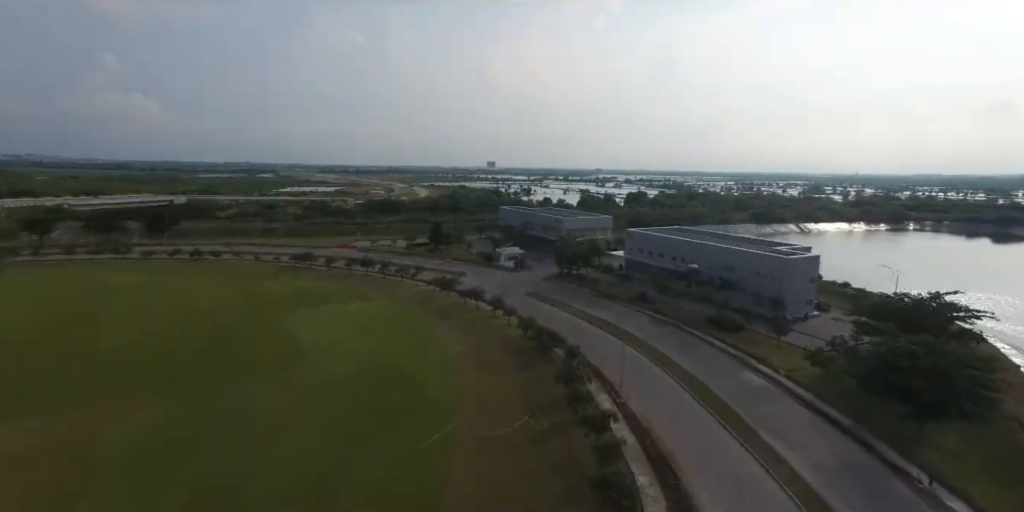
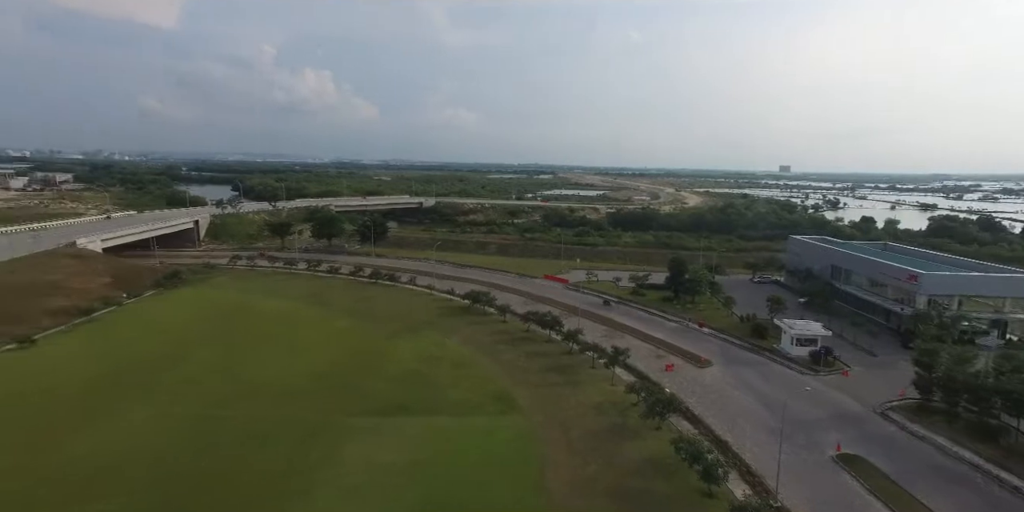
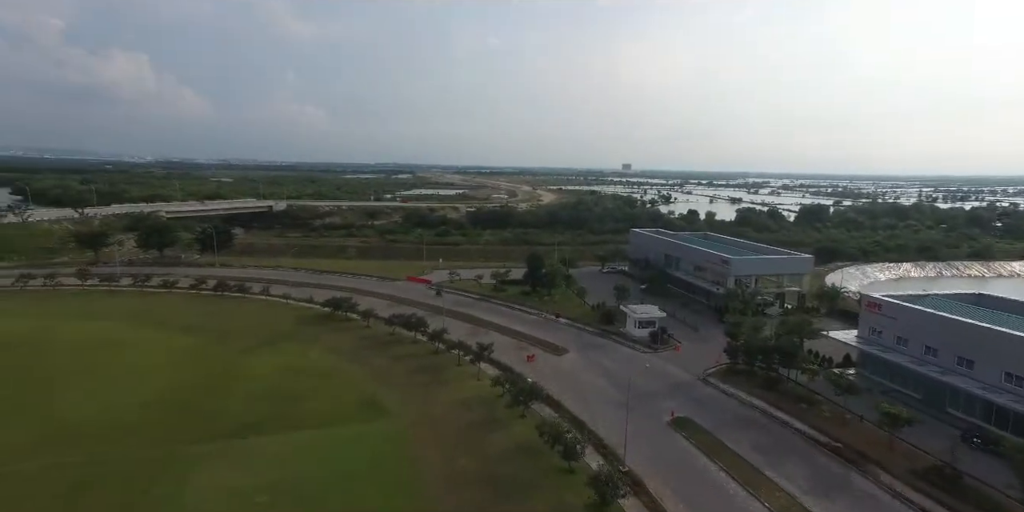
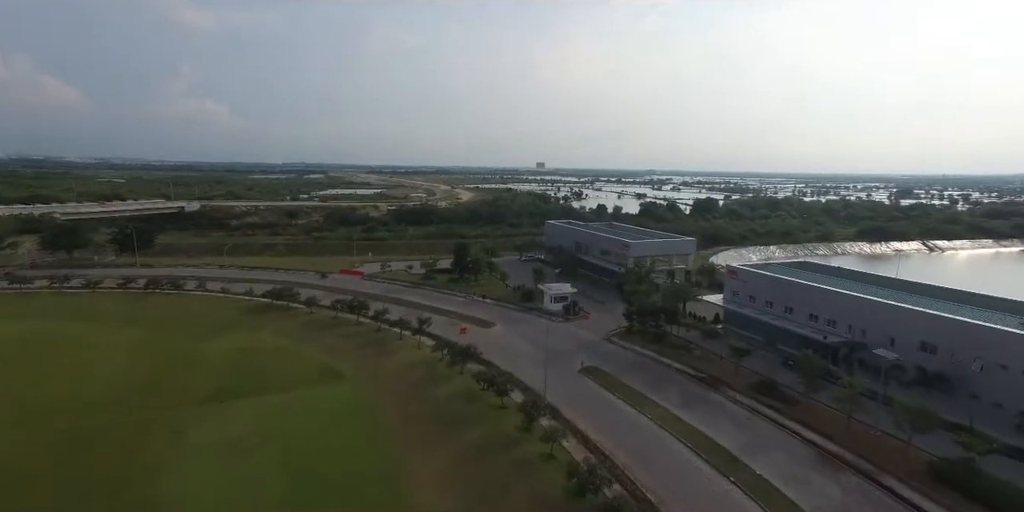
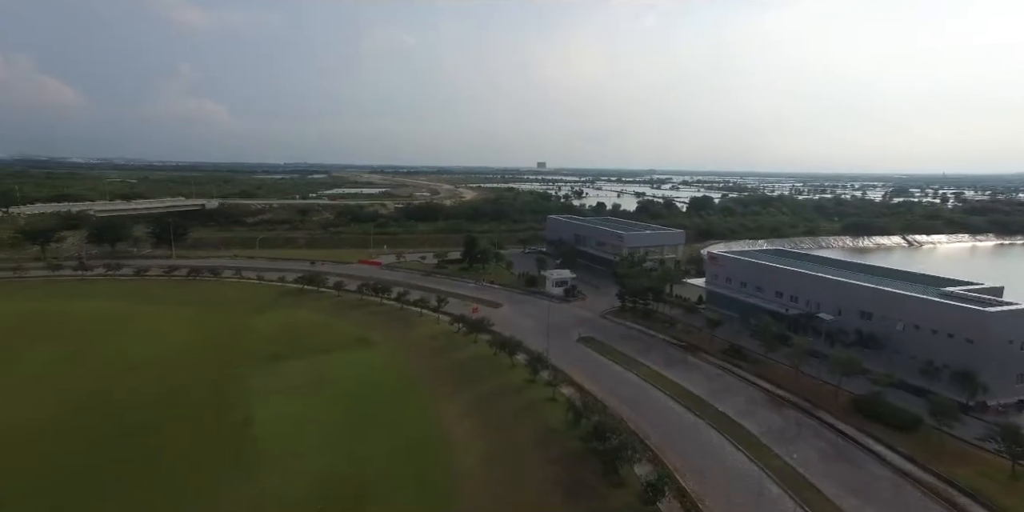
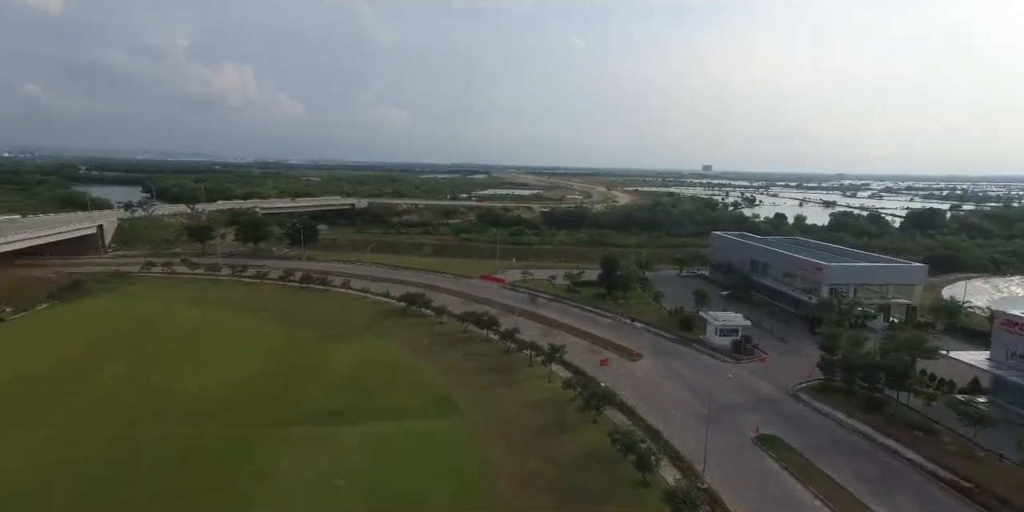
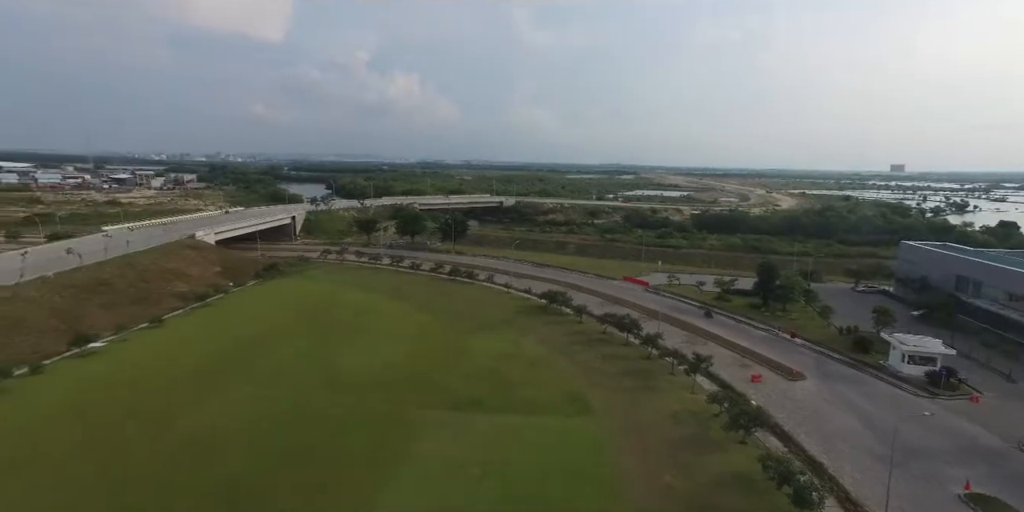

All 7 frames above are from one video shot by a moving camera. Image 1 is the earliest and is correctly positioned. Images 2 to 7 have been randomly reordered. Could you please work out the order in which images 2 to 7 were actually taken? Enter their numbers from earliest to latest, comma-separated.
5, 4, 3, 6, 2, 7
